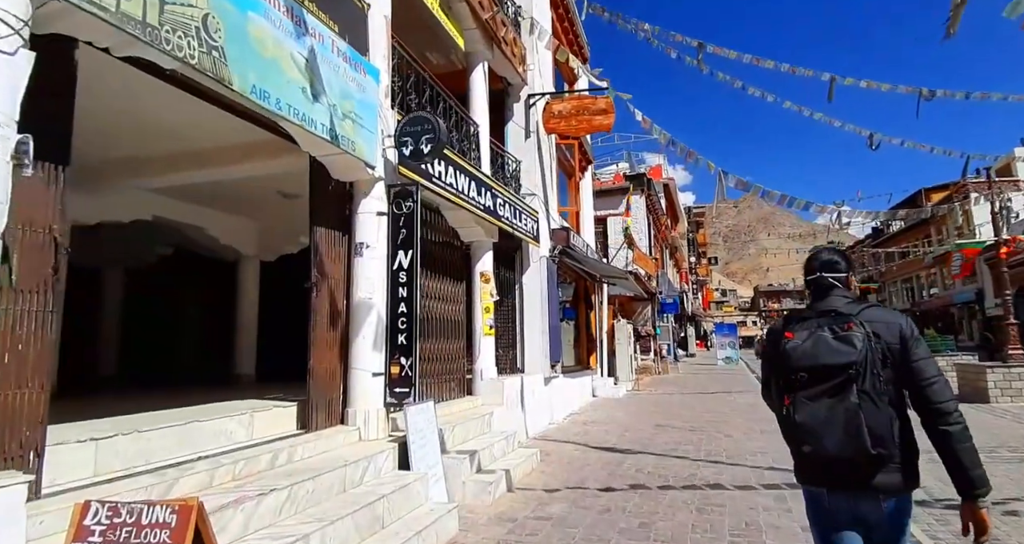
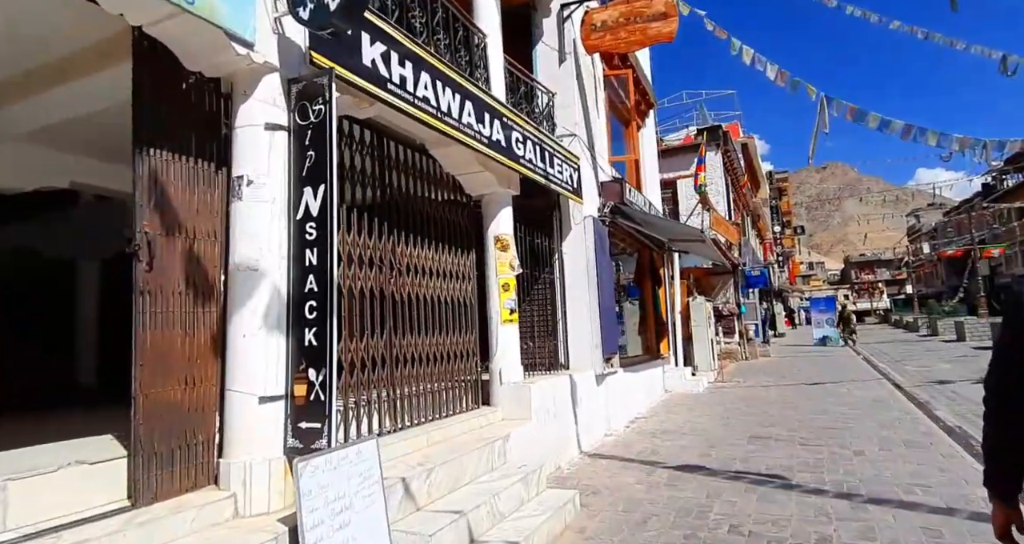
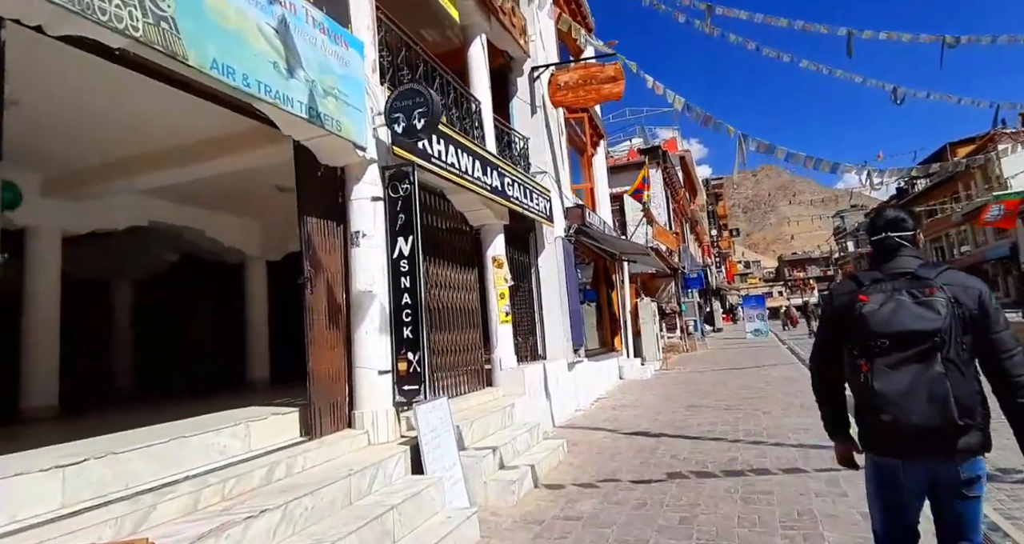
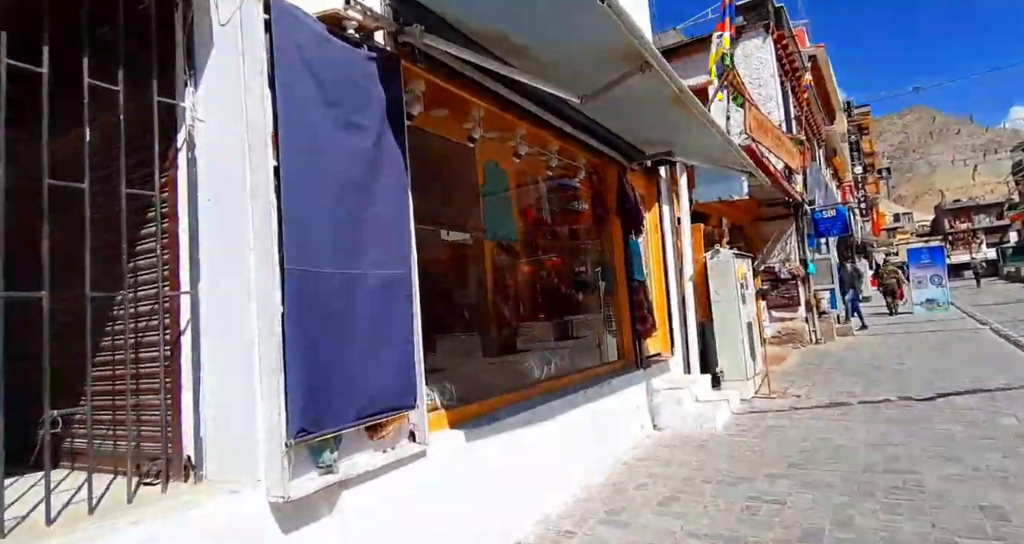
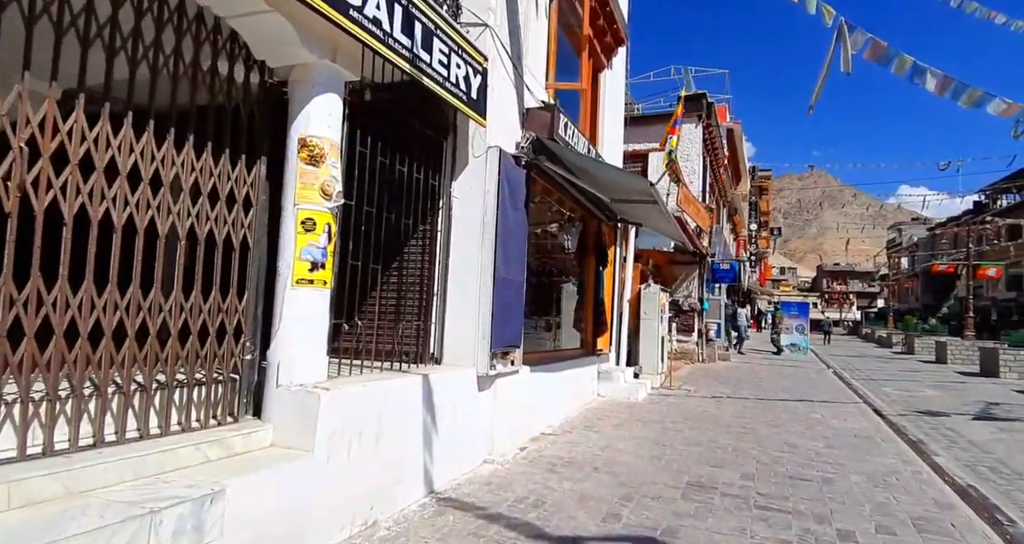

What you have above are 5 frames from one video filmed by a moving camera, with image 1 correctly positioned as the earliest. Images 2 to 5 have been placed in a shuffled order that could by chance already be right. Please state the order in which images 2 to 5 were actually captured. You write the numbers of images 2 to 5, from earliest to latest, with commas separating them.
3, 2, 5, 4
